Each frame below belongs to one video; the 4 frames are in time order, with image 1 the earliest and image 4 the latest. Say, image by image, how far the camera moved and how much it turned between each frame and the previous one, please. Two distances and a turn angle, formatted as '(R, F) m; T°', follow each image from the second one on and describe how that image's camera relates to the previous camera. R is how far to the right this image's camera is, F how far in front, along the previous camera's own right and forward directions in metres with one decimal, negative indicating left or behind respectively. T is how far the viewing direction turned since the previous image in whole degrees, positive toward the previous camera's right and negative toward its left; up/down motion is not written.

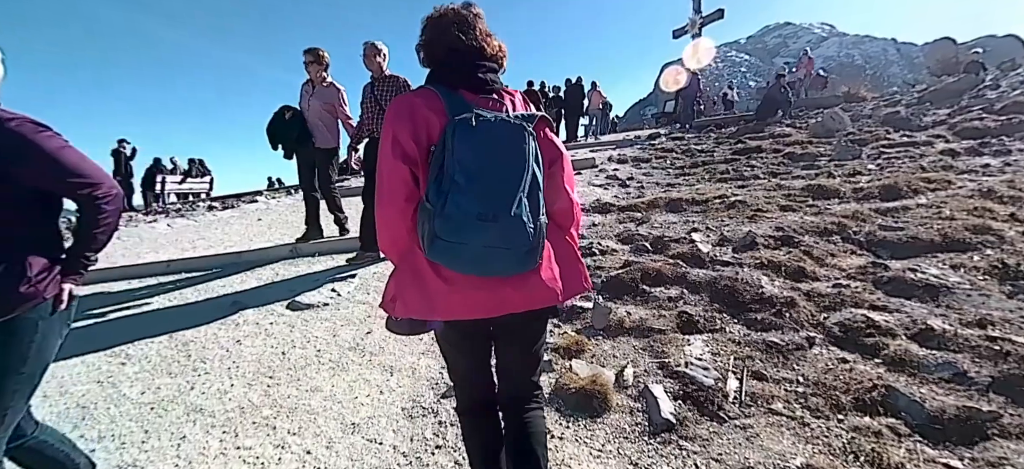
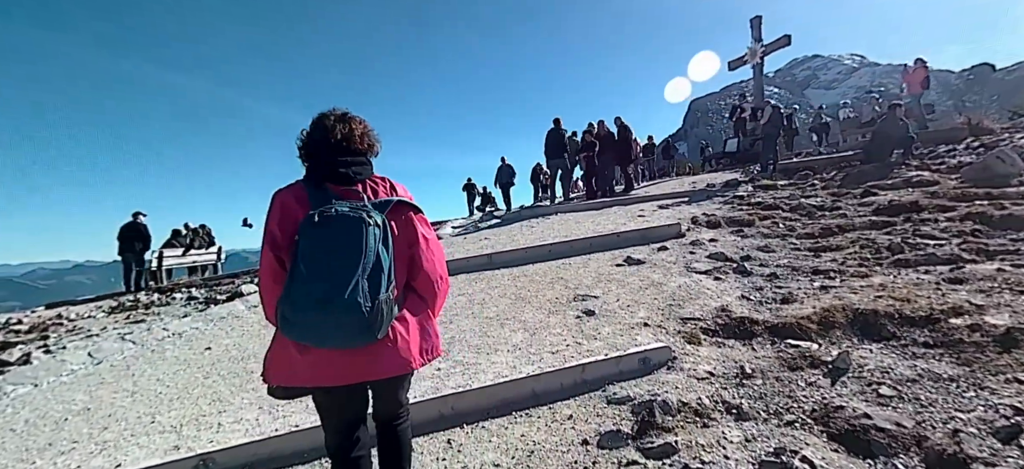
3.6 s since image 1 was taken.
(-0.4, +2.2) m; -4°
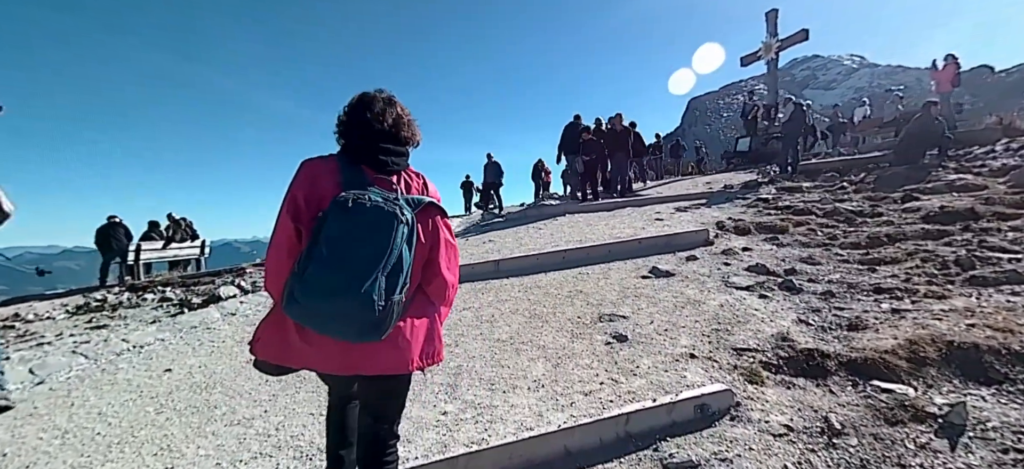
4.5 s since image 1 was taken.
(-0.2, +0.6) m; 0°
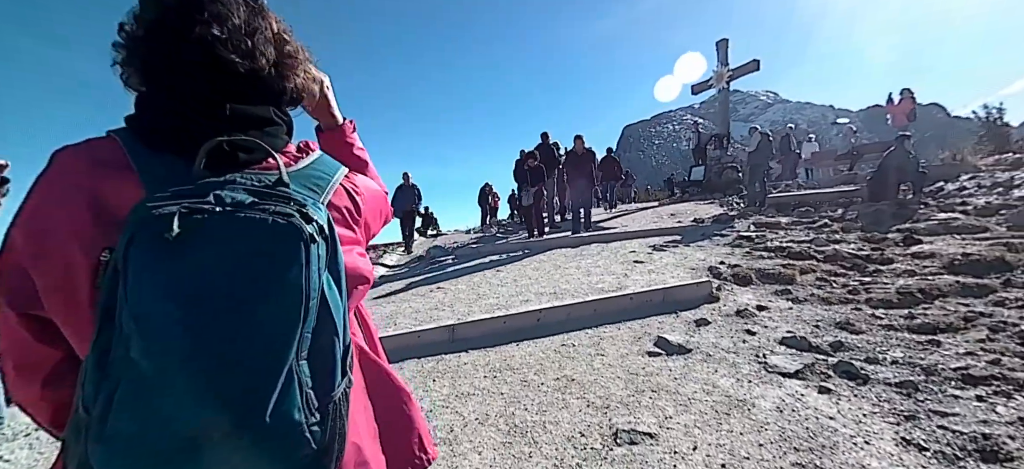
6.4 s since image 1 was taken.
(-0.2, +1.4) m; +7°
